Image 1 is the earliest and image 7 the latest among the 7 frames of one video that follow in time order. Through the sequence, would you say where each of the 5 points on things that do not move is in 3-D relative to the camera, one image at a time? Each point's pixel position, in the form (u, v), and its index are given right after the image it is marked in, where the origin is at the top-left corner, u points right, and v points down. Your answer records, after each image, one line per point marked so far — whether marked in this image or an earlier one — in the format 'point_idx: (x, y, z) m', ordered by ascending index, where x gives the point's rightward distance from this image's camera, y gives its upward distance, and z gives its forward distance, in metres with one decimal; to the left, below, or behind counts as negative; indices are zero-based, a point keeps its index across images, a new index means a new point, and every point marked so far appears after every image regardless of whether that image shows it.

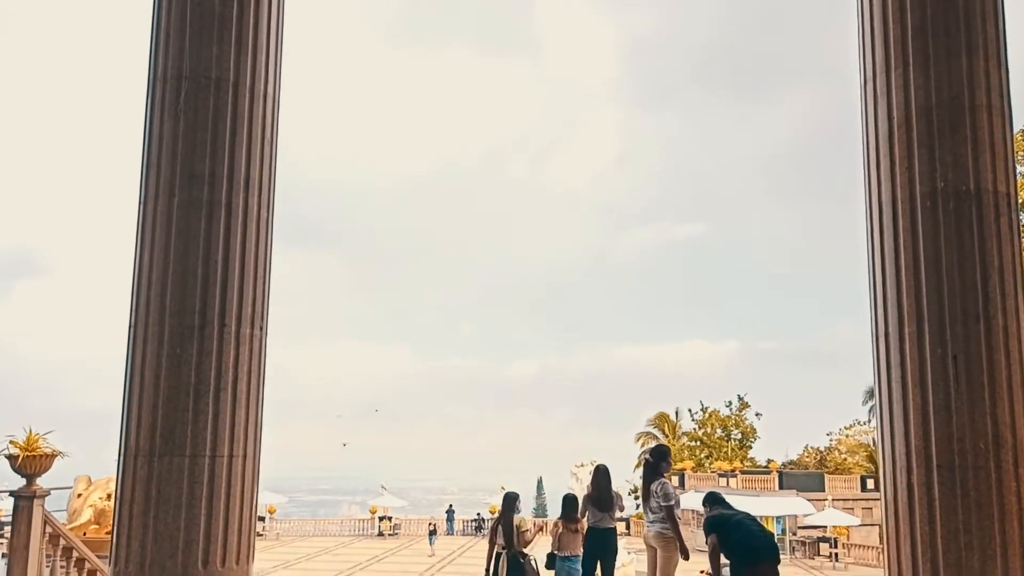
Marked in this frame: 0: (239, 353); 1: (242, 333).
0: (-1.6, -0.4, +4.5) m
1: (-1.5, -0.2, +4.5) m
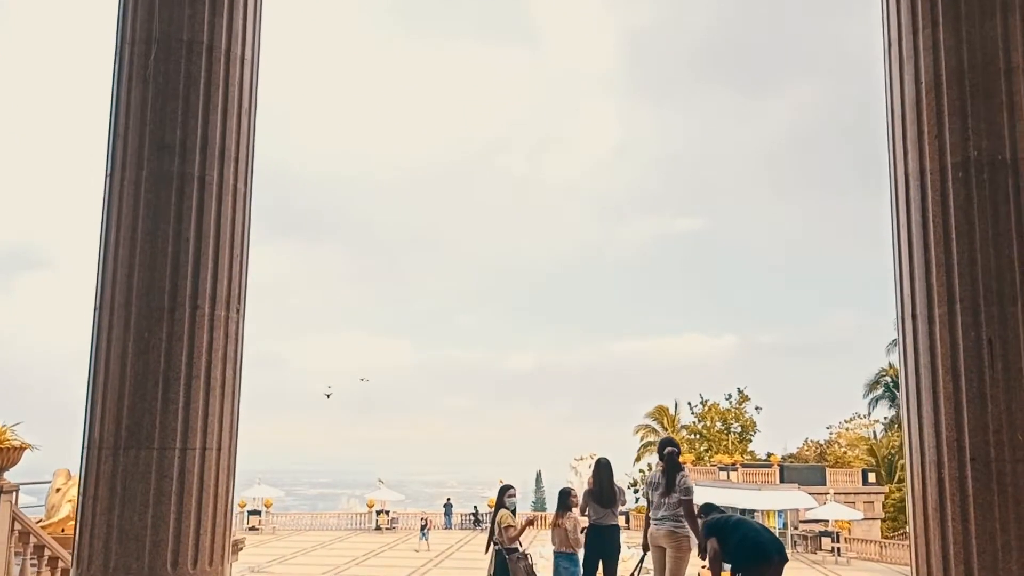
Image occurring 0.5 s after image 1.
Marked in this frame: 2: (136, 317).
0: (-1.6, -0.2, +4.1) m
1: (-1.6, -0.1, +4.2) m
2: (-2.0, -0.2, +4.1) m
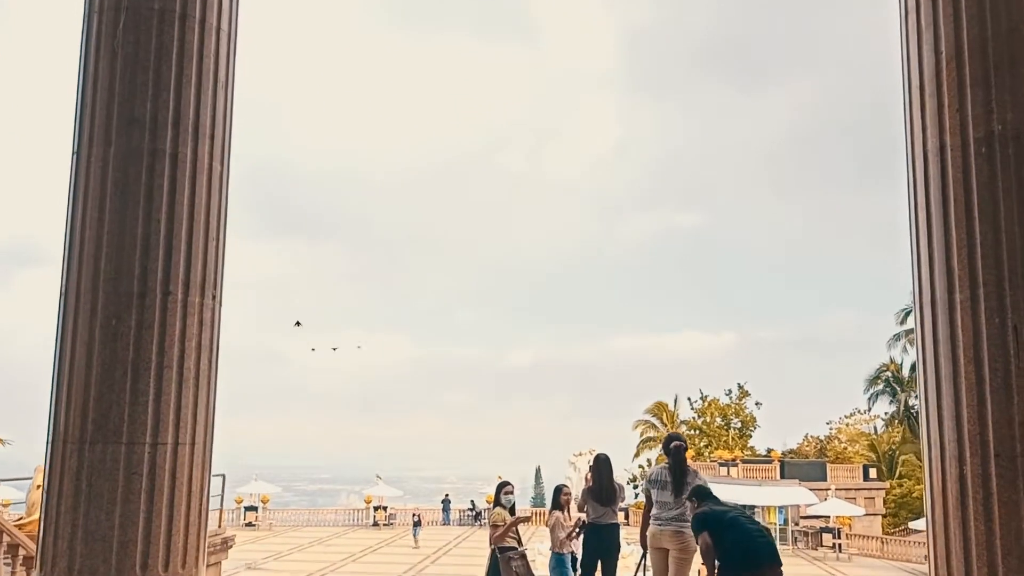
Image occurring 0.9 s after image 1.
0: (-1.6, -0.2, +3.9) m
1: (-1.6, -0.1, +3.9) m
2: (-2.0, -0.1, +3.9) m
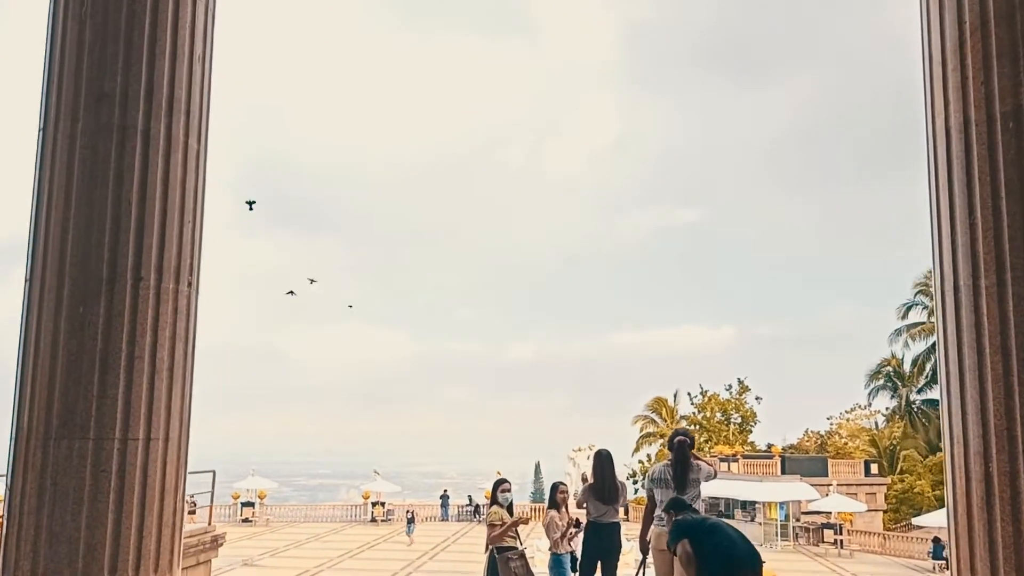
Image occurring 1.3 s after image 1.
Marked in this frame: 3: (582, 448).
0: (-1.6, -0.1, +3.7) m
1: (-1.6, 0.0, +3.7) m
2: (-2.0, 0.0, +3.6) m
3: (+1.5, -3.5, +17.5) m
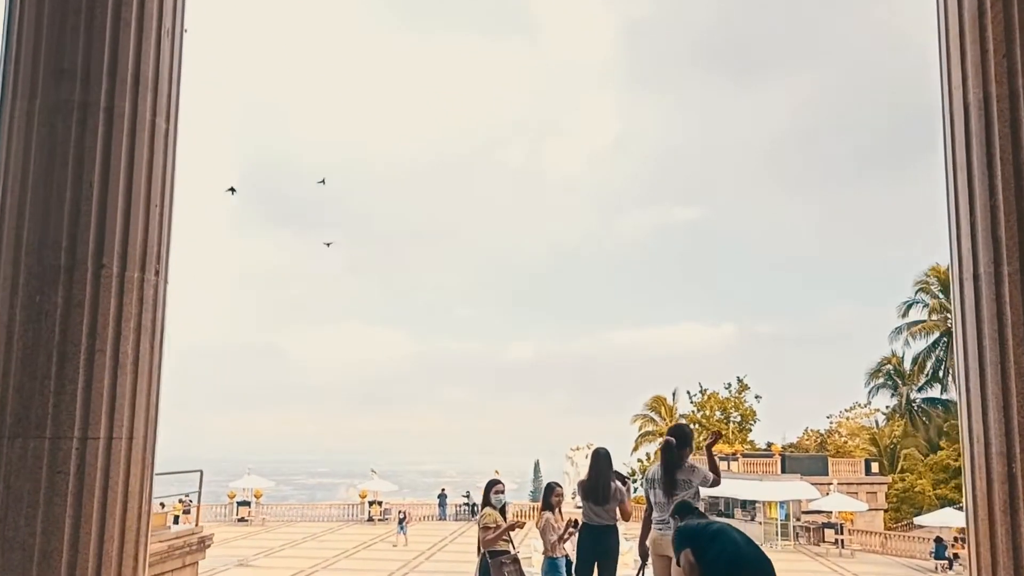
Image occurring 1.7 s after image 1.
0: (-1.7, -0.1, +3.4) m
1: (-1.7, +0.1, +3.5) m
2: (-2.1, 0.0, +3.4) m
3: (+1.5, -3.5, +17.3) m
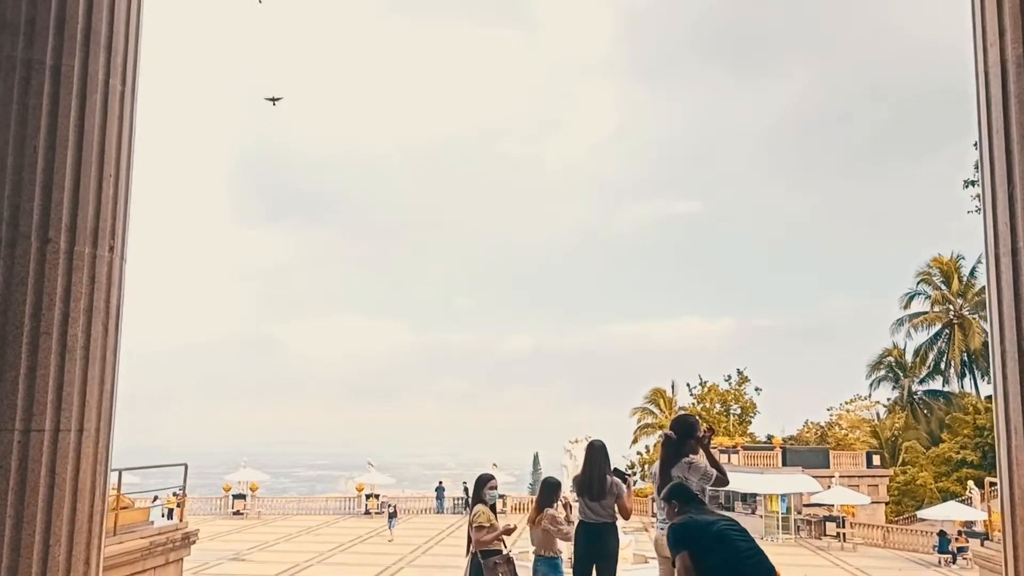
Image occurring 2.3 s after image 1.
0: (-1.7, 0.0, +3.1) m
1: (-1.7, +0.1, +3.2) m
2: (-2.1, +0.1, +3.1) m
3: (+1.4, -3.3, +17.0) m
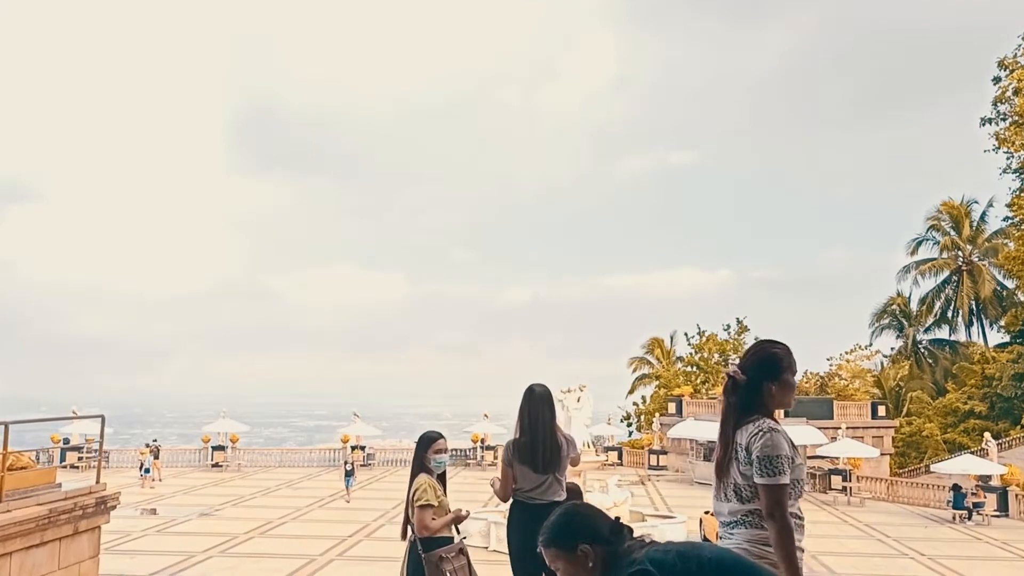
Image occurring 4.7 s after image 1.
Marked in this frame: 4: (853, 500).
0: (-1.9, +0.4, +1.7) m
1: (-1.9, +0.5, +1.7) m
2: (-2.3, +0.5, +1.7) m
3: (+1.2, -2.0, +15.8) m
4: (+8.5, -5.3, +19.7) m
